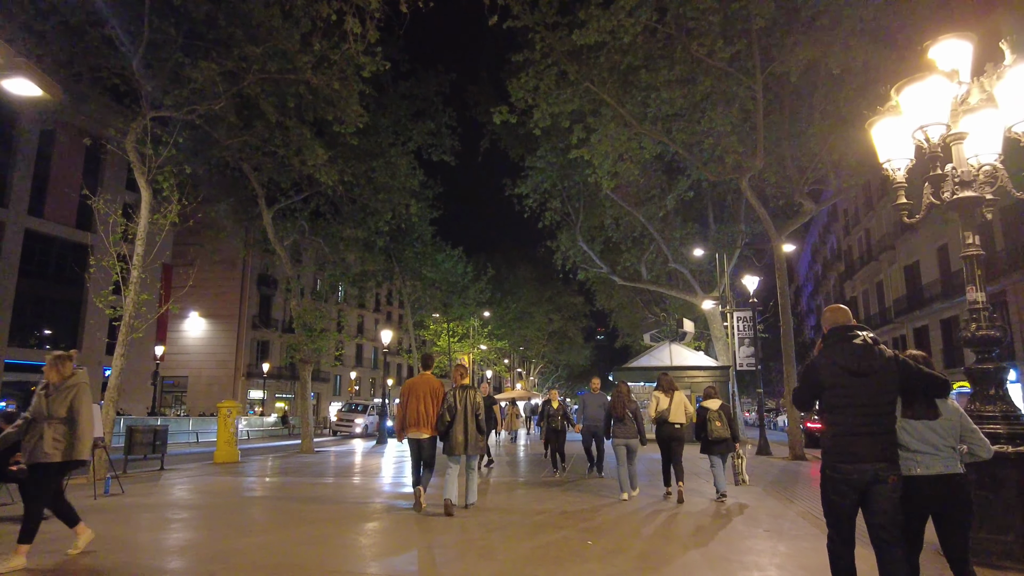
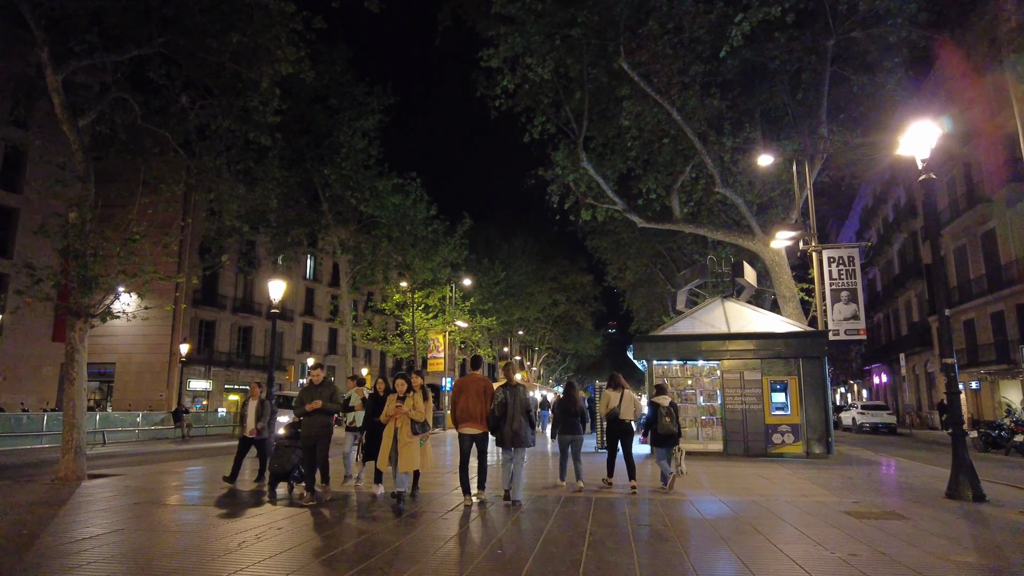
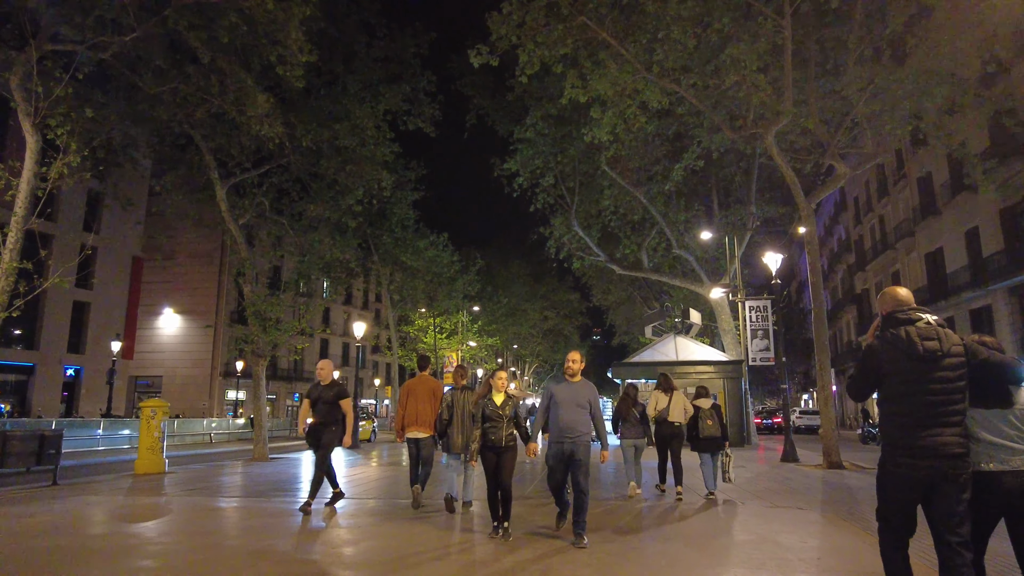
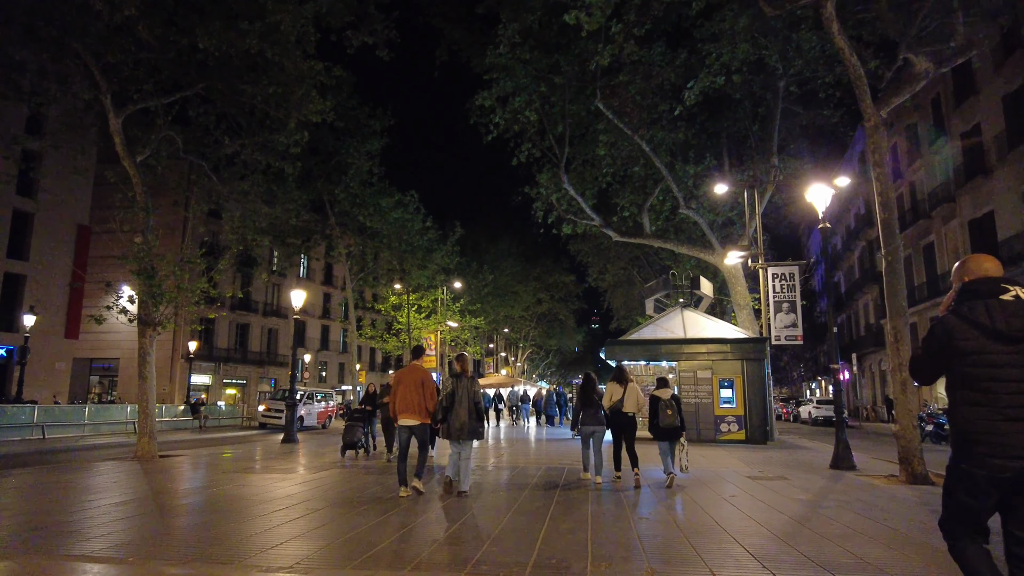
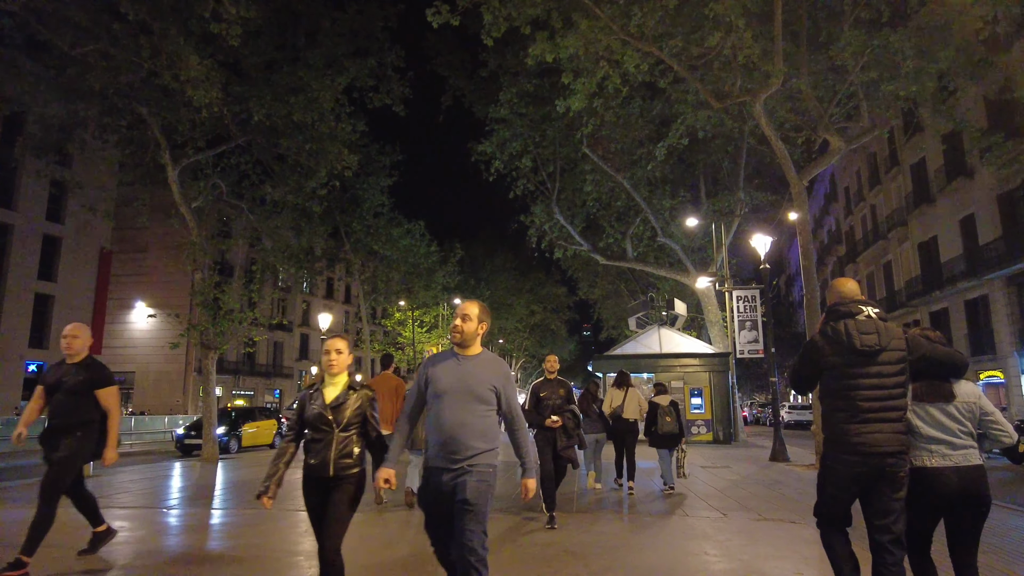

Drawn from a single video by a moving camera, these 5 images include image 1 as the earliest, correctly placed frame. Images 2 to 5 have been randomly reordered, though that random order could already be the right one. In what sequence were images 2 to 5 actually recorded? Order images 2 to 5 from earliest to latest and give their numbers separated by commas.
3, 5, 4, 2
